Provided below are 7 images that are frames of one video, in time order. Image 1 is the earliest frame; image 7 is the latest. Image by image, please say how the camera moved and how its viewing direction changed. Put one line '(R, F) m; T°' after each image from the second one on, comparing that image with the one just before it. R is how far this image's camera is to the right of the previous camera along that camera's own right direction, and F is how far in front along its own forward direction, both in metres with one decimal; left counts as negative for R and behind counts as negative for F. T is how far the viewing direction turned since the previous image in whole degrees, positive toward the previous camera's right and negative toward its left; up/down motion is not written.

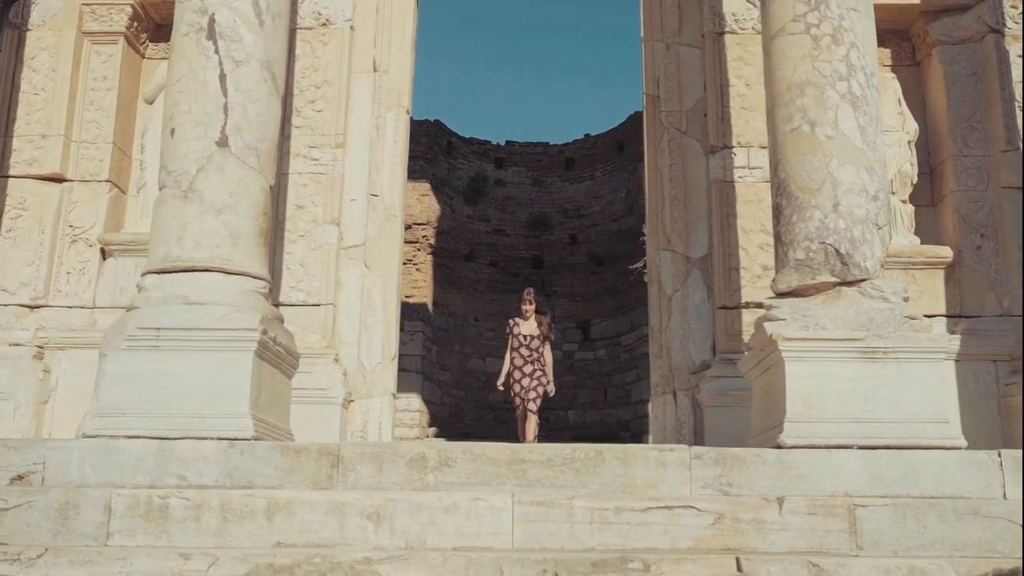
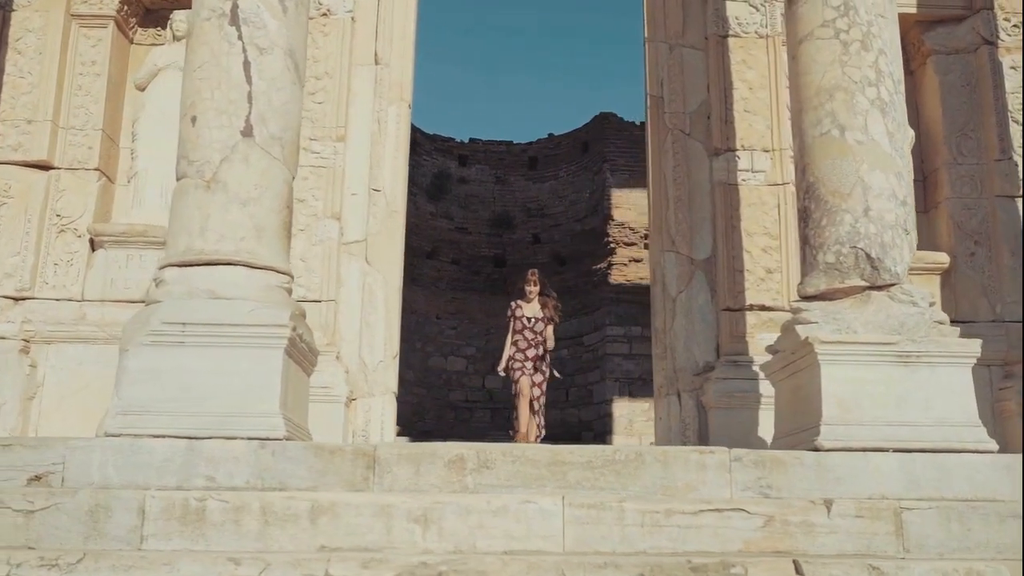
(-0.5, +0.1) m; +4°
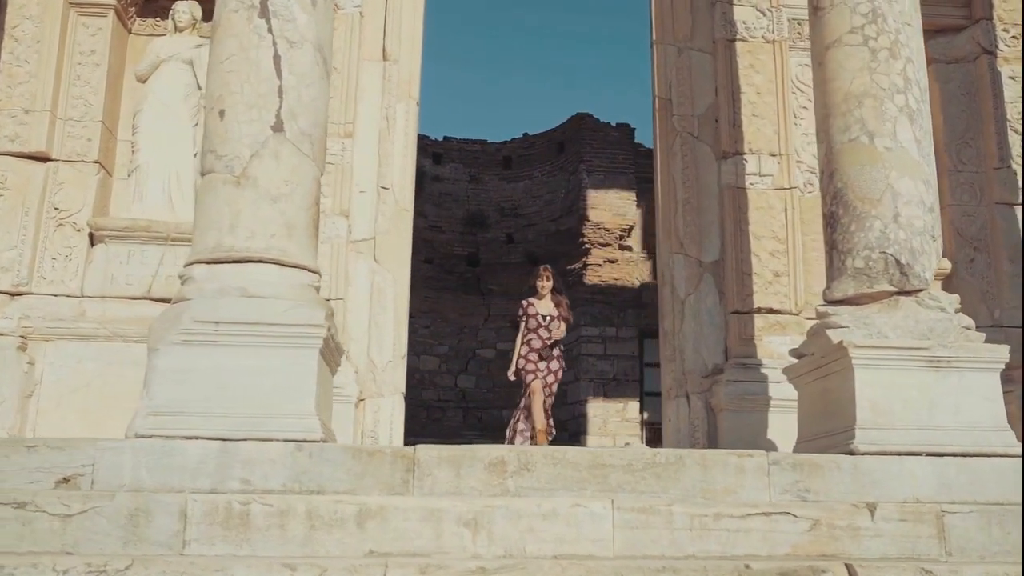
(-0.4, +0.1) m; +3°
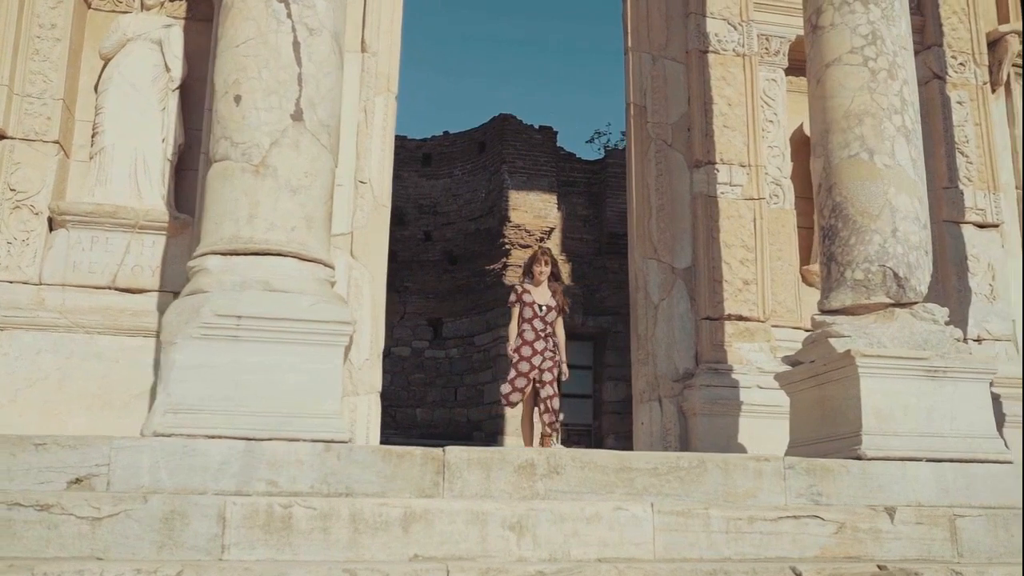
(-0.7, +0.1) m; +7°
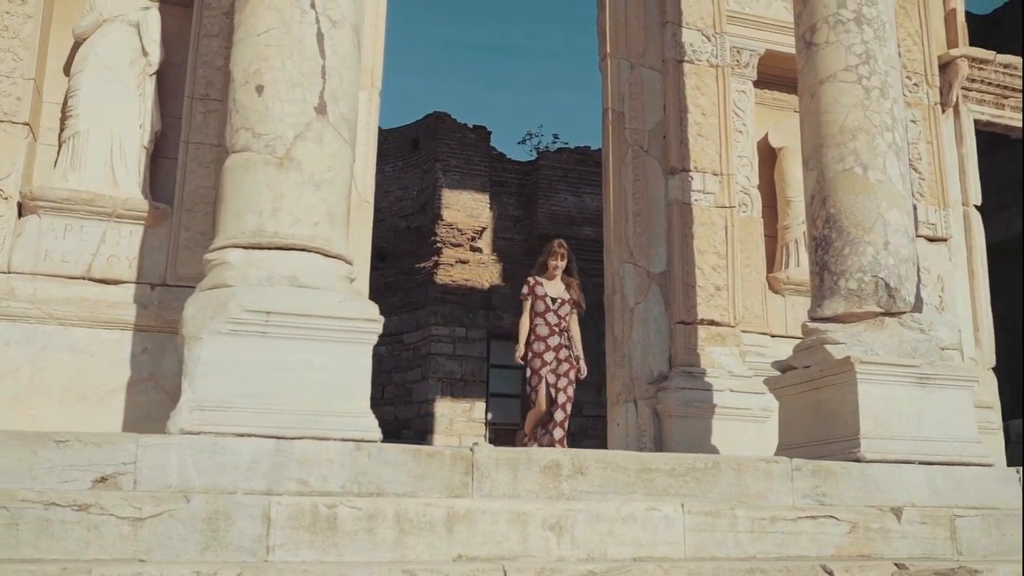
(-0.6, 0.0) m; +6°
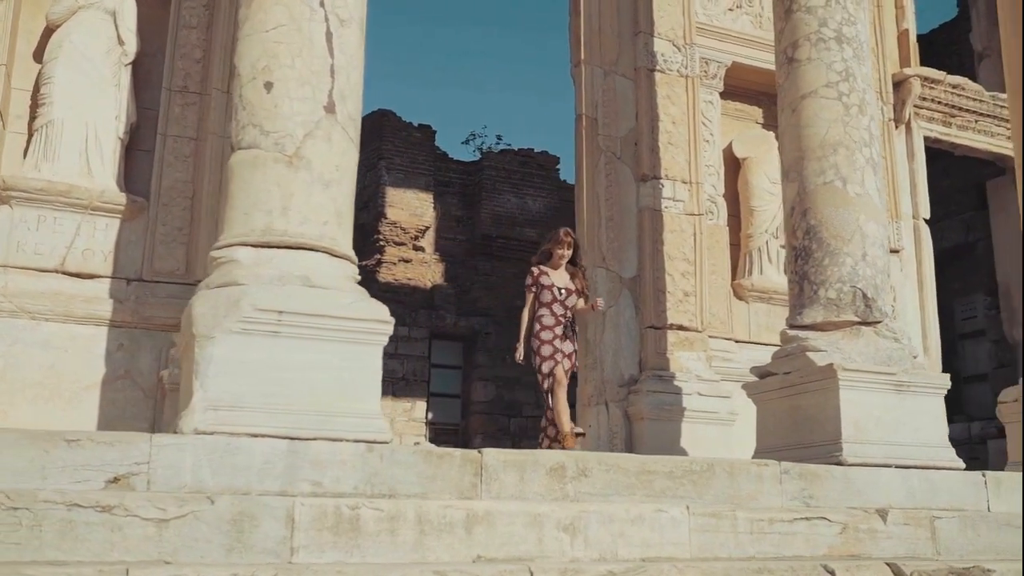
(-0.4, 0.0) m; +5°
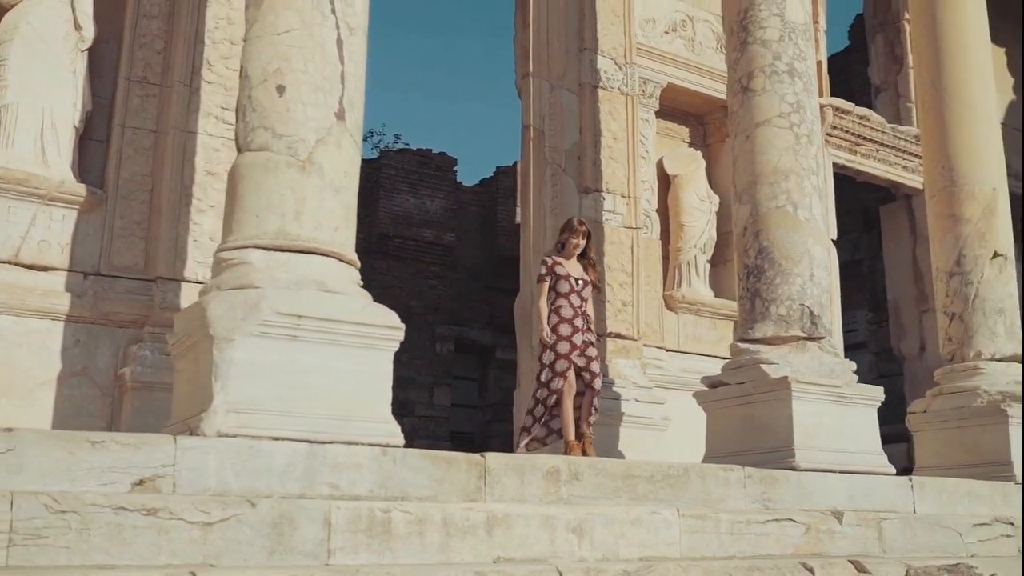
(-0.7, -0.1) m; +8°
